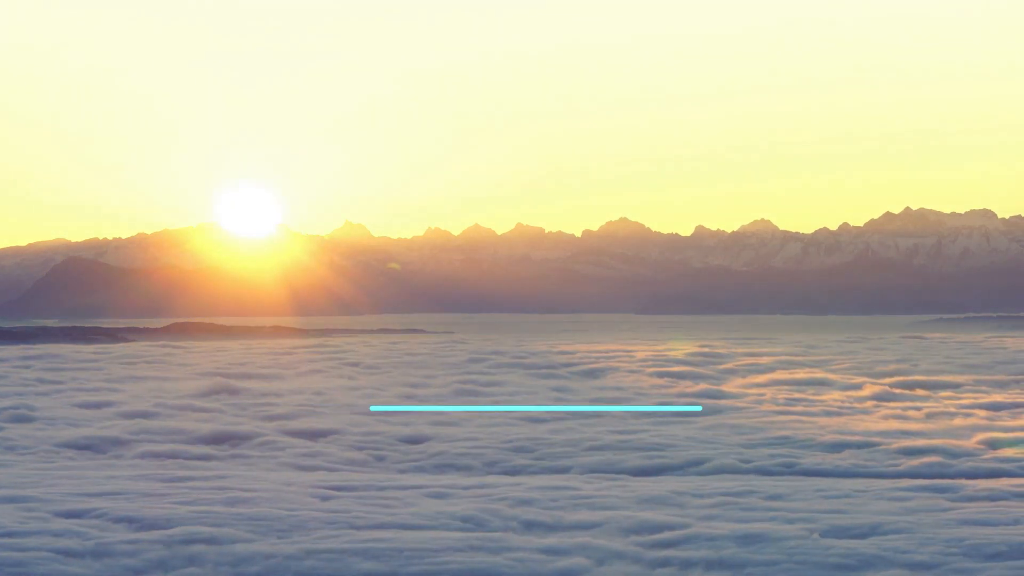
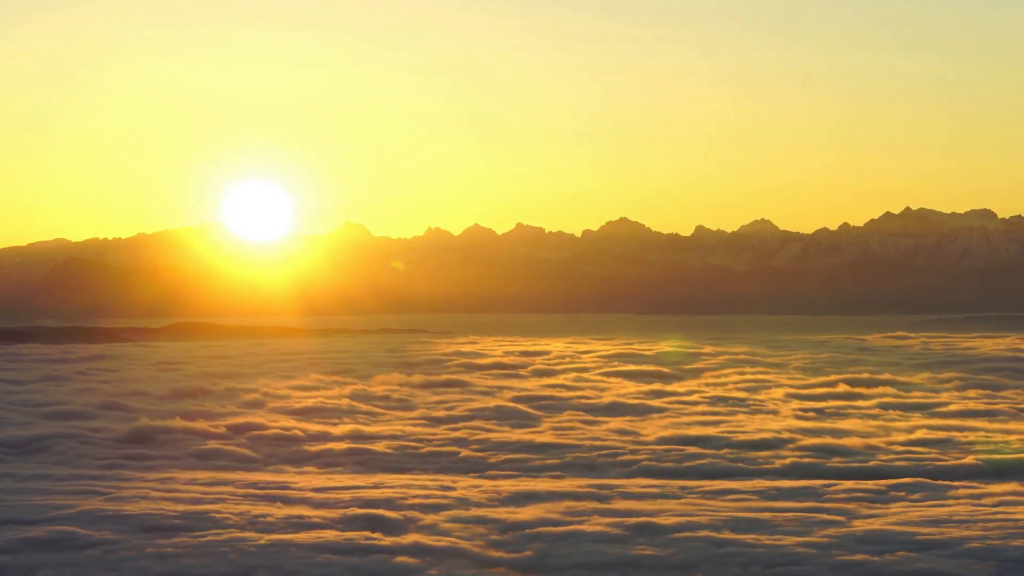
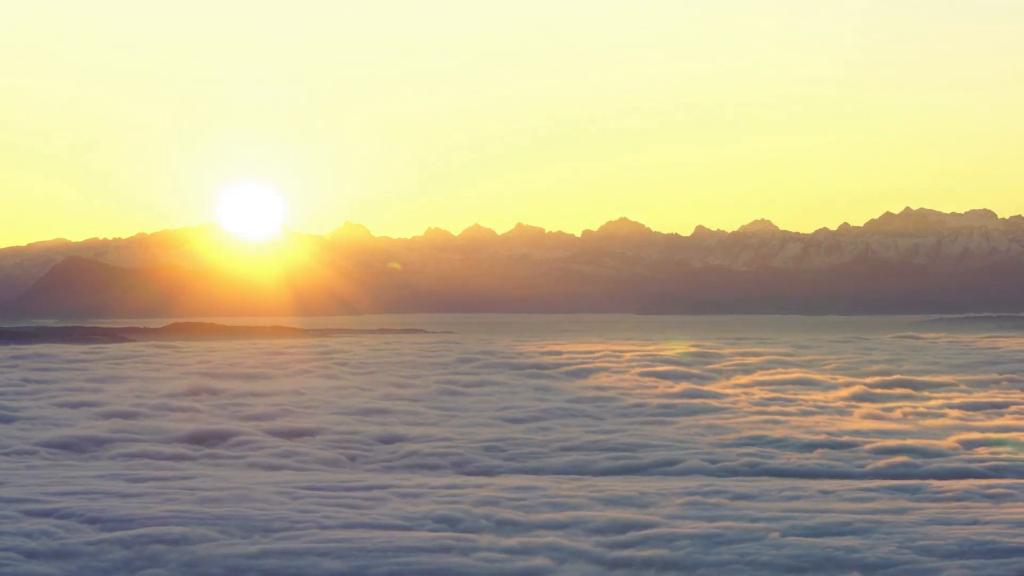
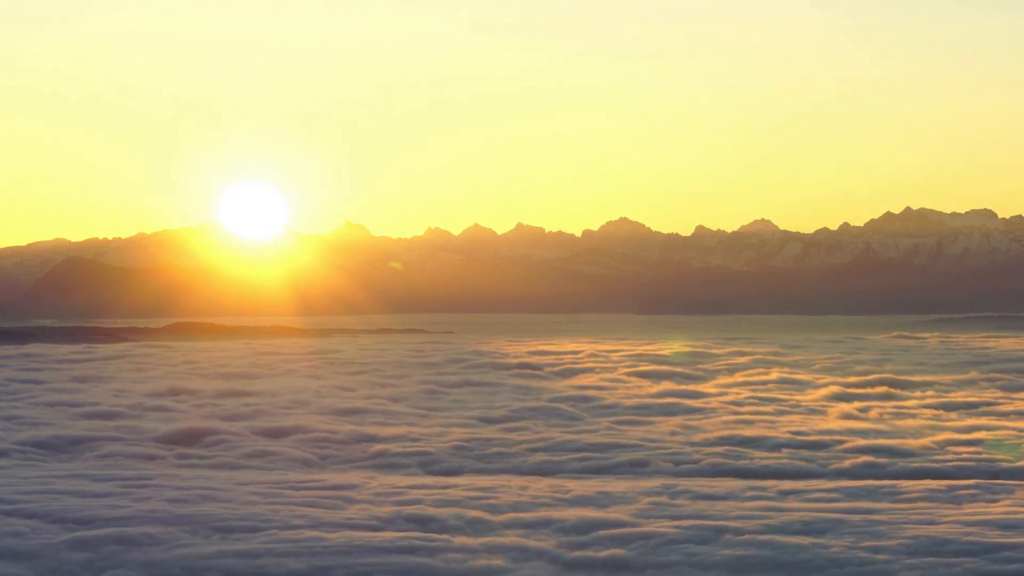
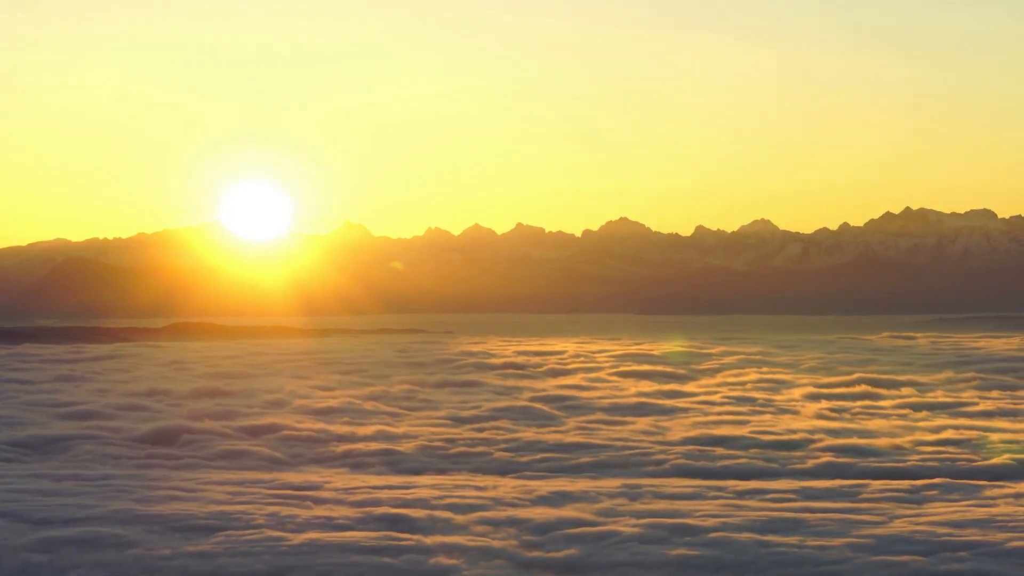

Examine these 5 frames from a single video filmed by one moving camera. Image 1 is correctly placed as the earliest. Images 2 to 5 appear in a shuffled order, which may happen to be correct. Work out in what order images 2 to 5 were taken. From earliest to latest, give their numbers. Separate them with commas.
3, 4, 5, 2
